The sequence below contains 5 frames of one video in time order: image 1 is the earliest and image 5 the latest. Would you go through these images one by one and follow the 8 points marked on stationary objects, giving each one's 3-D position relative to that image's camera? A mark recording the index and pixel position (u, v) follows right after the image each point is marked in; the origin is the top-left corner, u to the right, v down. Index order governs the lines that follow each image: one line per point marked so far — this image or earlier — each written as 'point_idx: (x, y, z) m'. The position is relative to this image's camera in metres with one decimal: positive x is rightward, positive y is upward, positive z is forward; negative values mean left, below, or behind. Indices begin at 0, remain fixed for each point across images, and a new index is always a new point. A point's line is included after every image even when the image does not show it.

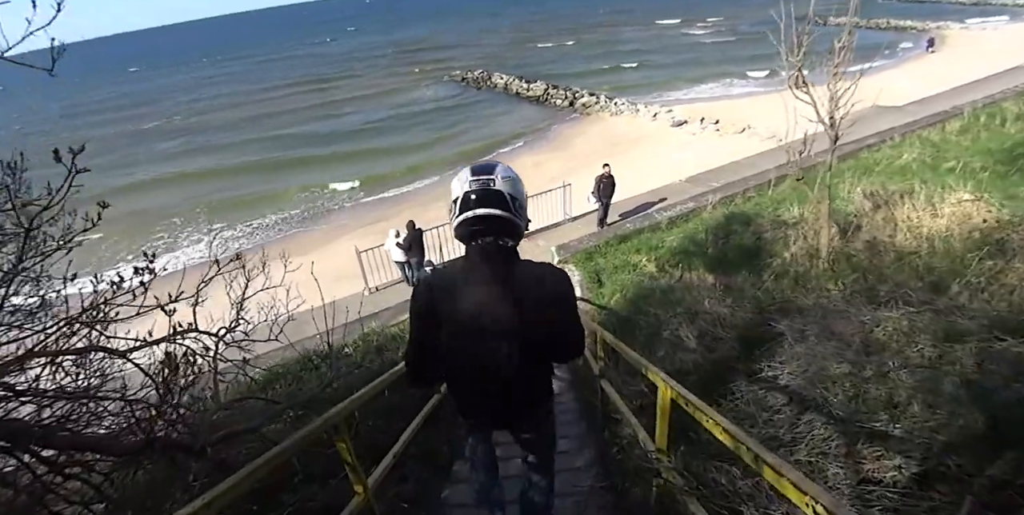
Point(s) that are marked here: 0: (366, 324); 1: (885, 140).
0: (-2.1, -1.0, +6.7) m
1: (+8.2, +2.6, +10.2) m
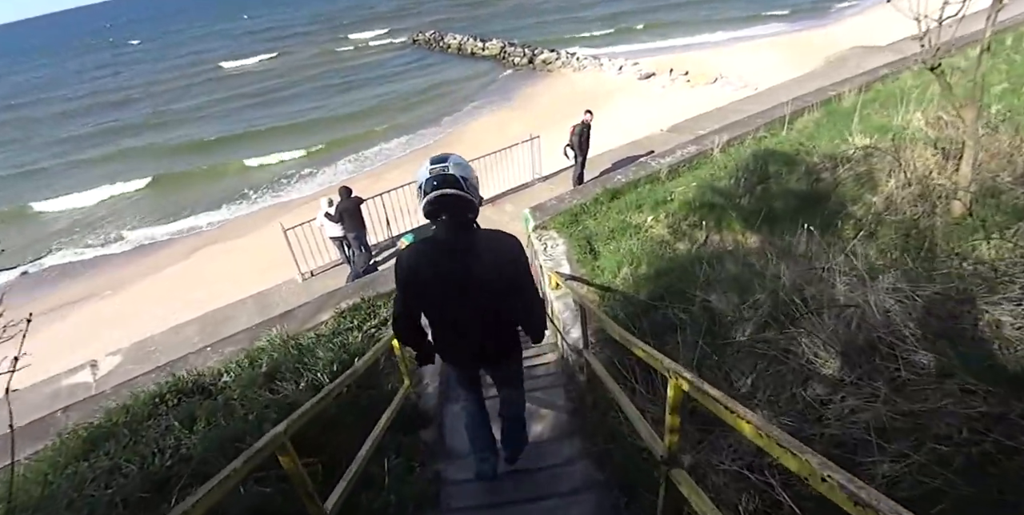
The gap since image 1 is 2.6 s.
0: (-2.5, -0.8, +4.8) m
1: (+7.3, +3.6, +8.8) m
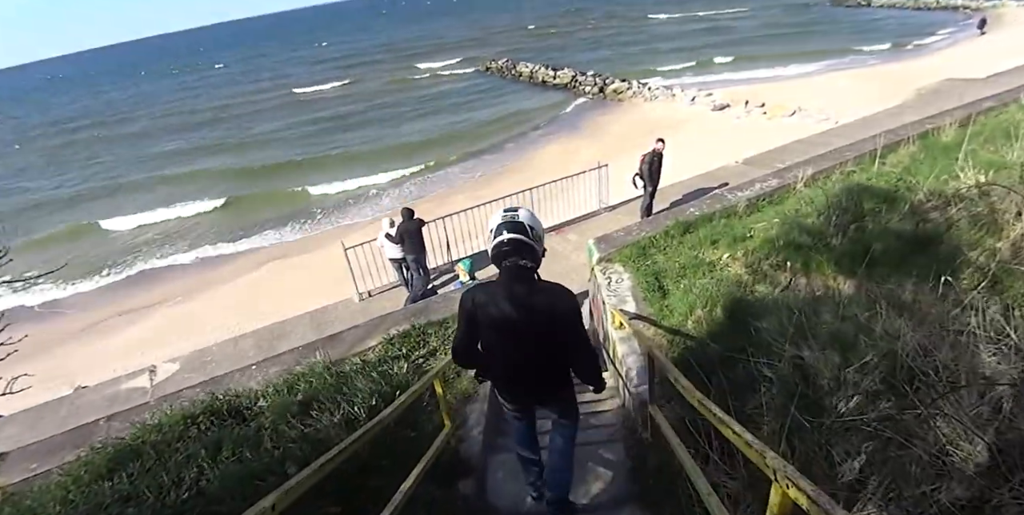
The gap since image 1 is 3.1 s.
0: (-1.9, -0.9, +4.8) m
1: (+8.5, +2.6, +7.8) m
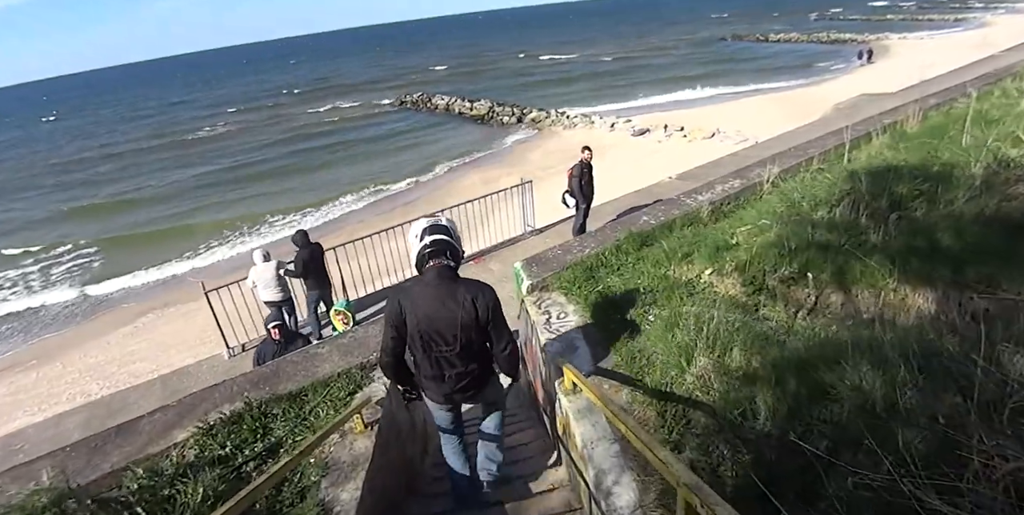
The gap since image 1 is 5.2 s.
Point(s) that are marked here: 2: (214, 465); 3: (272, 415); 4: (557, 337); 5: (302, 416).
0: (-2.6, -1.3, +2.8) m
1: (+7.1, +2.6, +7.5) m
2: (-1.7, -1.2, +2.5) m
3: (-1.6, -1.0, +3.0) m
4: (+0.3, -0.5, +3.0) m
5: (-1.4, -1.0, +3.0) m
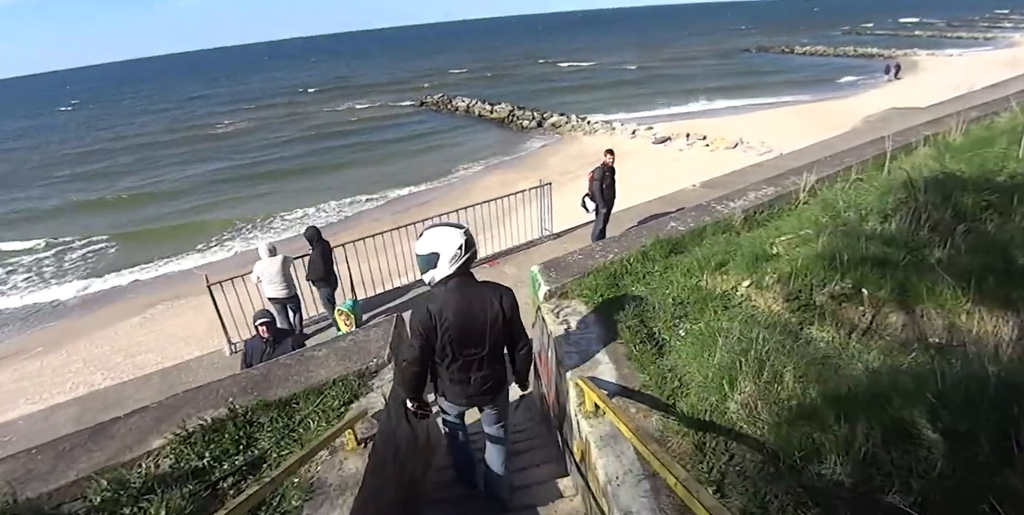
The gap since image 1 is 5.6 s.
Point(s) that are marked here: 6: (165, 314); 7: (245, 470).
0: (-2.5, -1.2, +2.5) m
1: (+7.4, +2.2, +7.0) m
2: (-1.6, -1.1, +2.3) m
3: (-1.5, -1.0, +2.8) m
4: (+0.4, -0.5, +2.7) m
5: (-1.3, -1.0, +2.7) m
6: (-9.1, -1.5, +11.8) m
7: (-1.4, -1.1, +2.4) m
